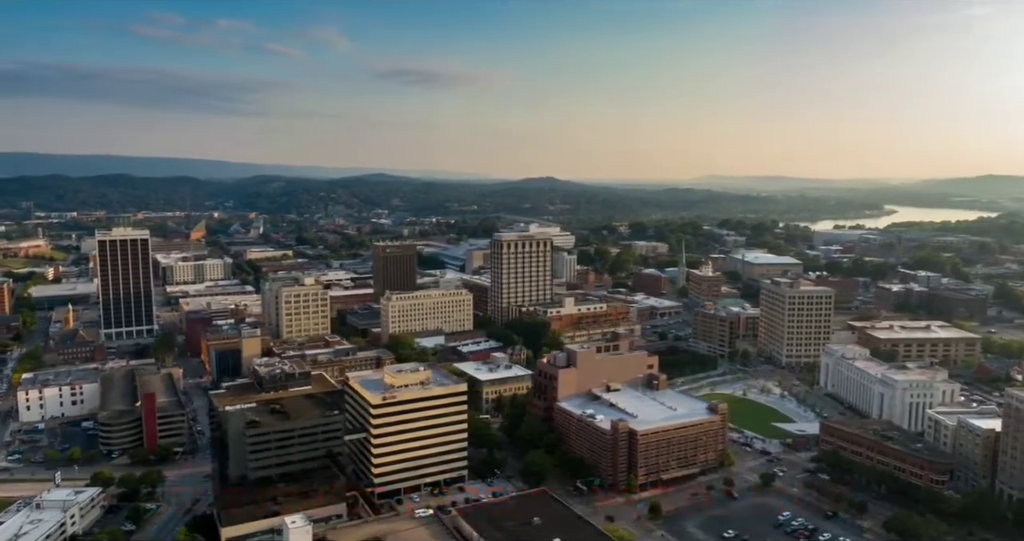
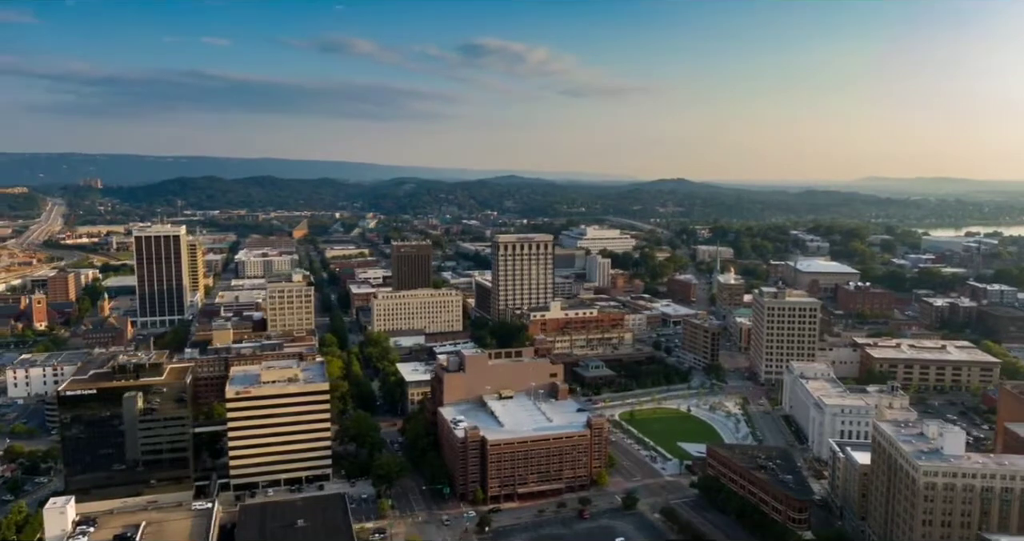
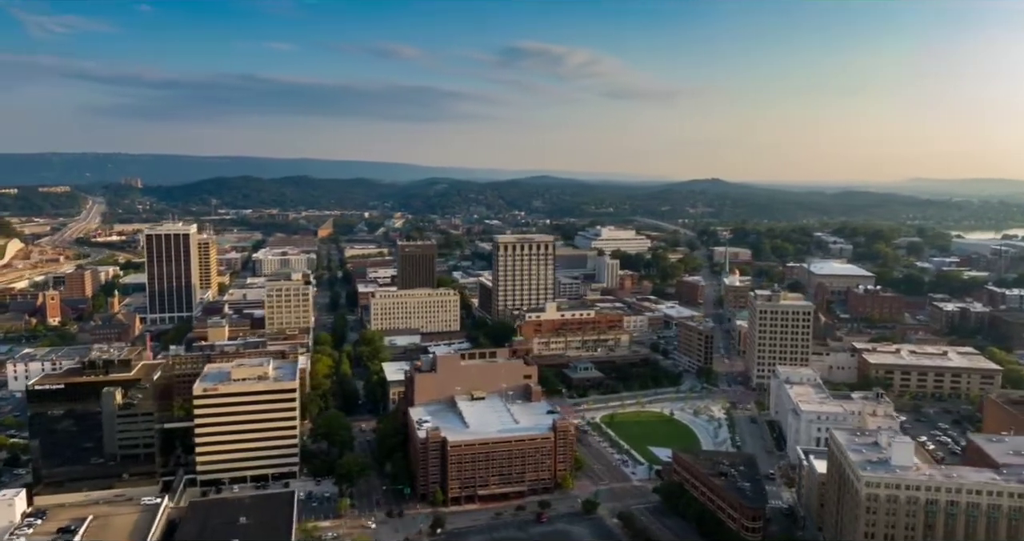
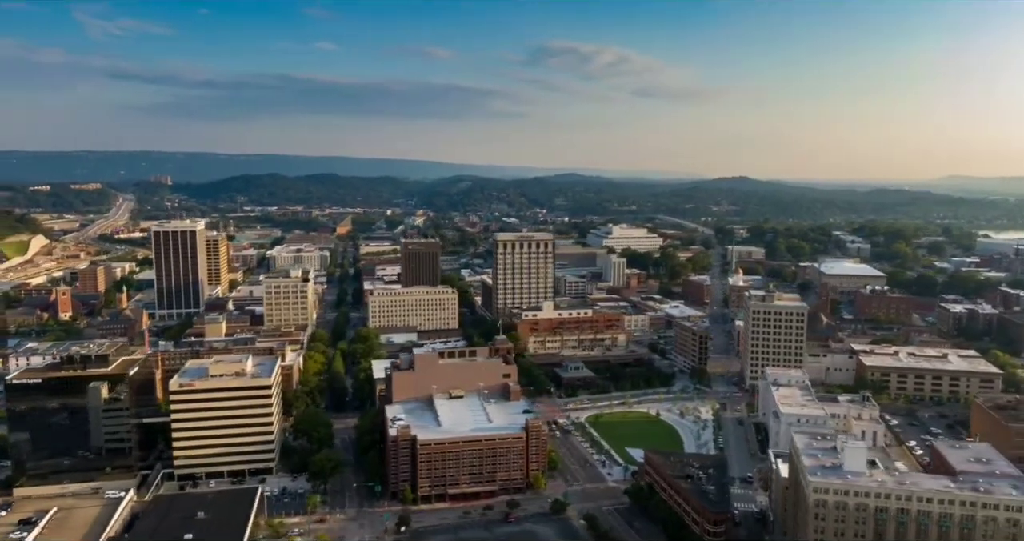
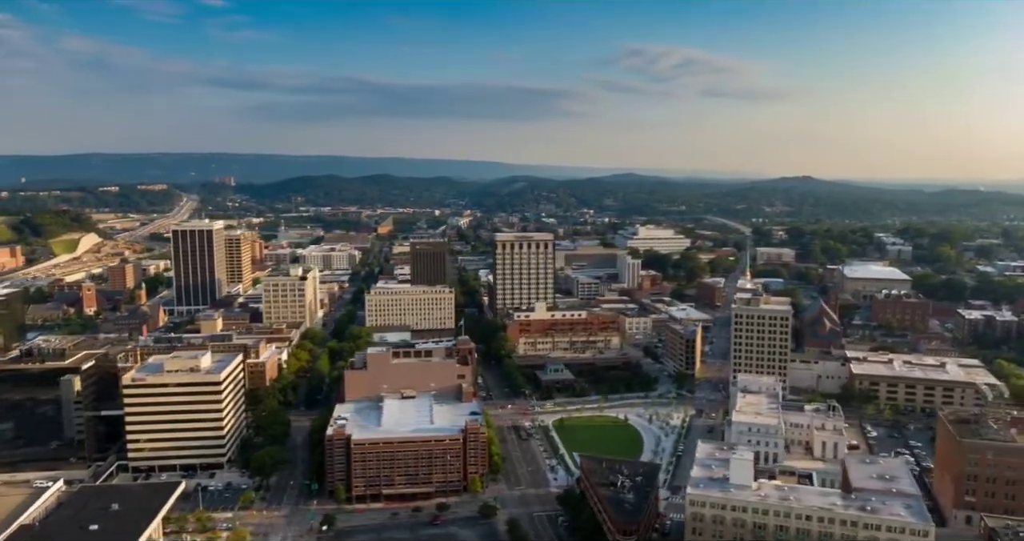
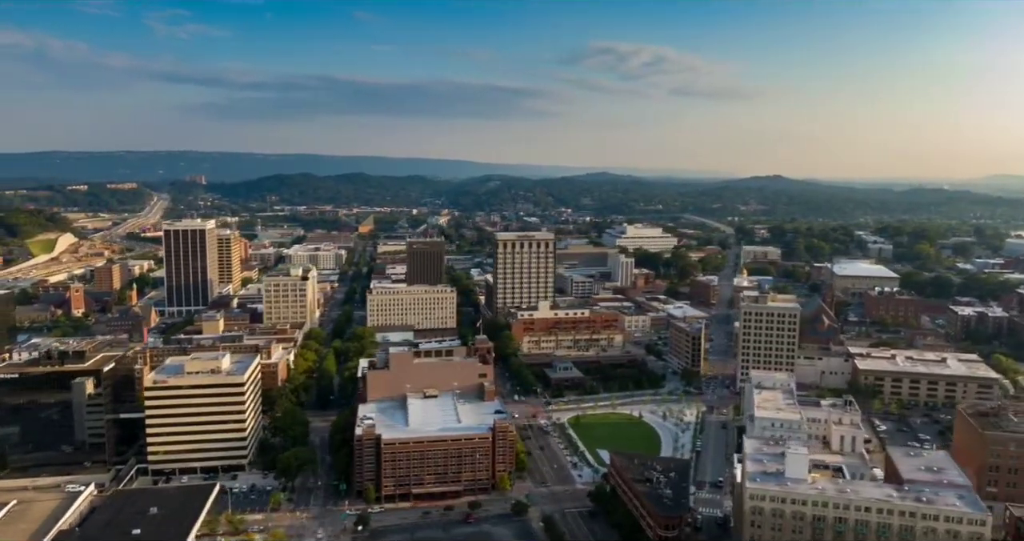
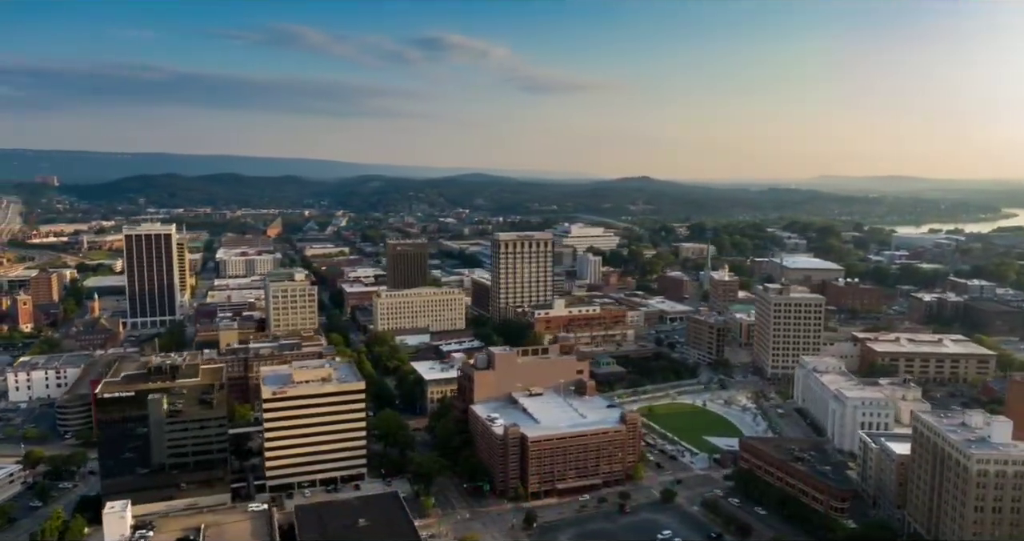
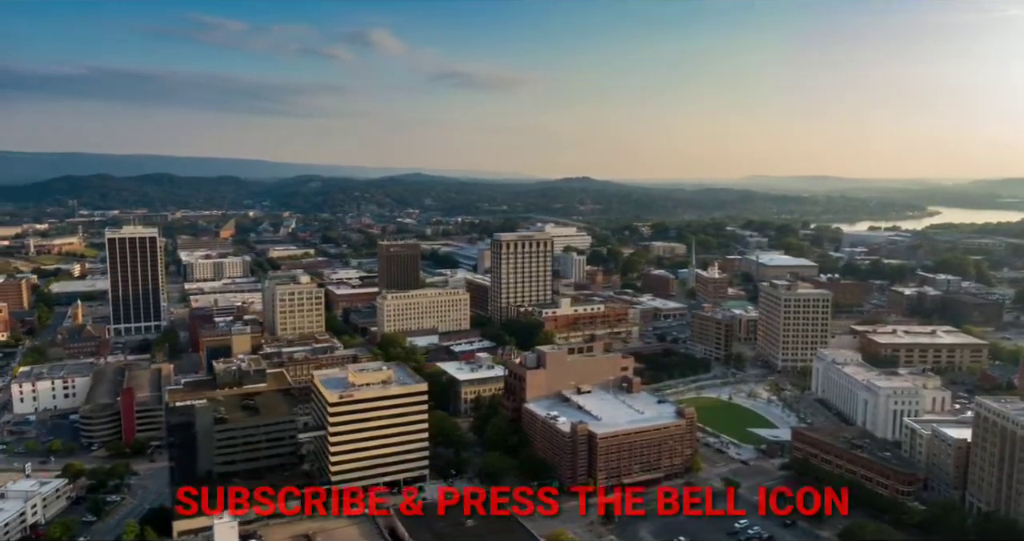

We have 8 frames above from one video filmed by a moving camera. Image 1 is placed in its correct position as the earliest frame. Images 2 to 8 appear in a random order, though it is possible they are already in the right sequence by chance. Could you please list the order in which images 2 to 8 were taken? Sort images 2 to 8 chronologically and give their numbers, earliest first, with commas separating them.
8, 7, 2, 3, 4, 6, 5
